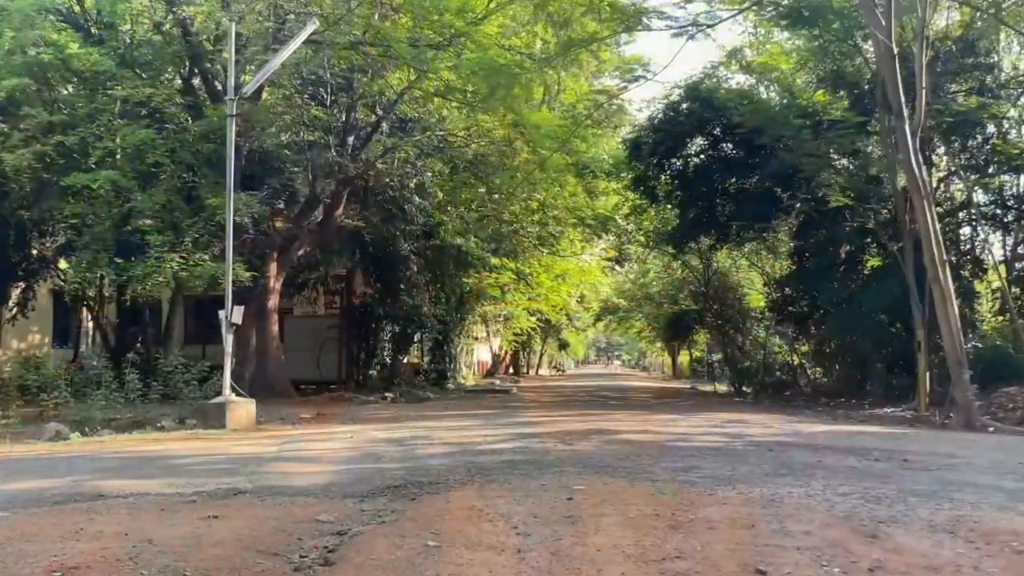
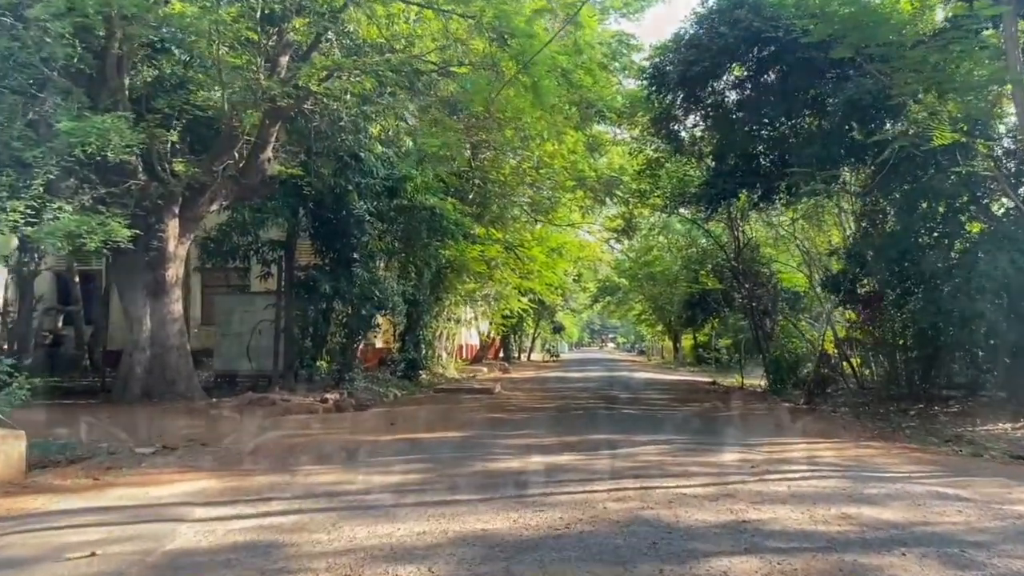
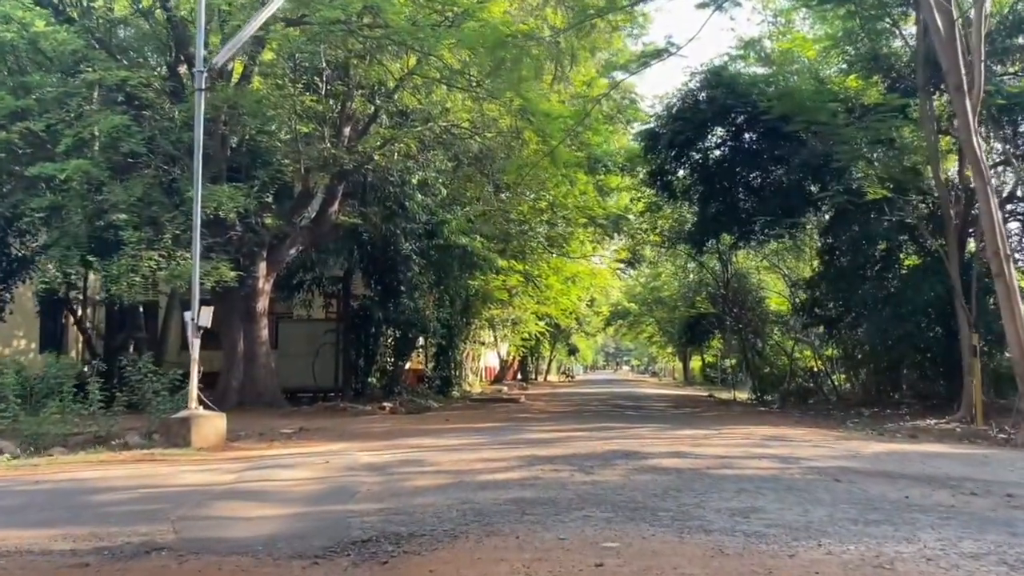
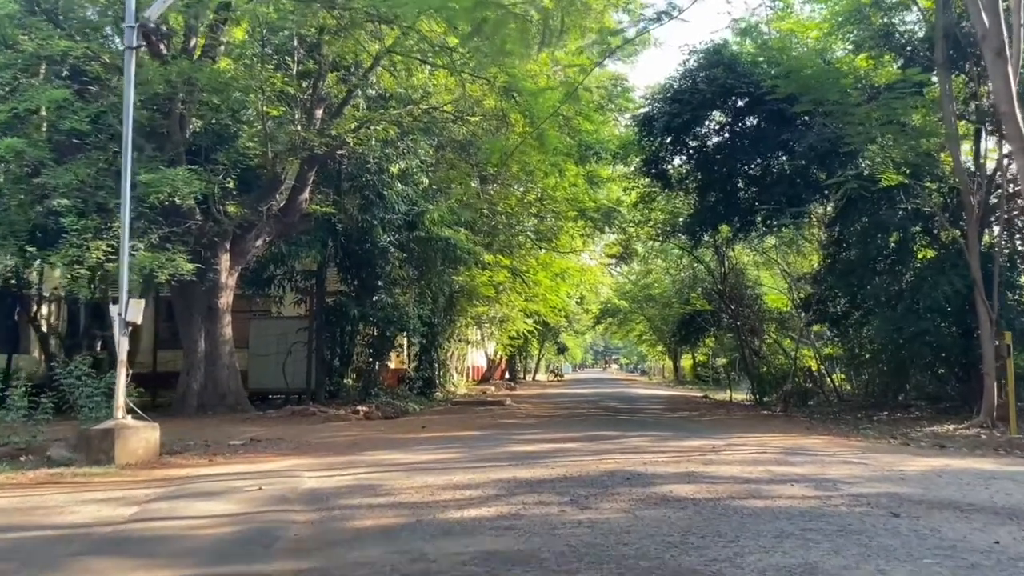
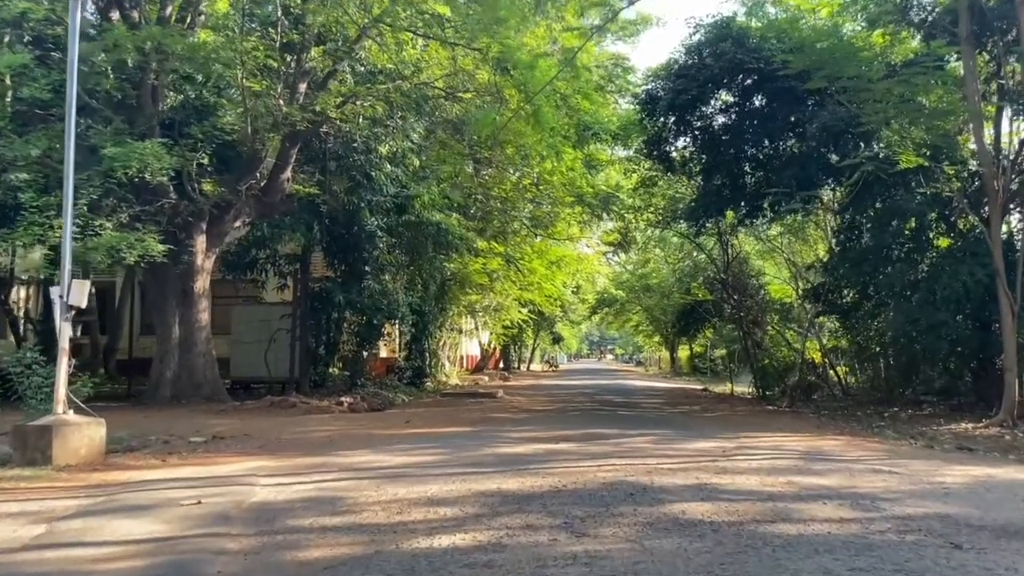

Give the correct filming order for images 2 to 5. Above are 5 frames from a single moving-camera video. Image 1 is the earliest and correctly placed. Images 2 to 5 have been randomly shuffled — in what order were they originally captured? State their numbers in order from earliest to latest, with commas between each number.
3, 4, 5, 2
